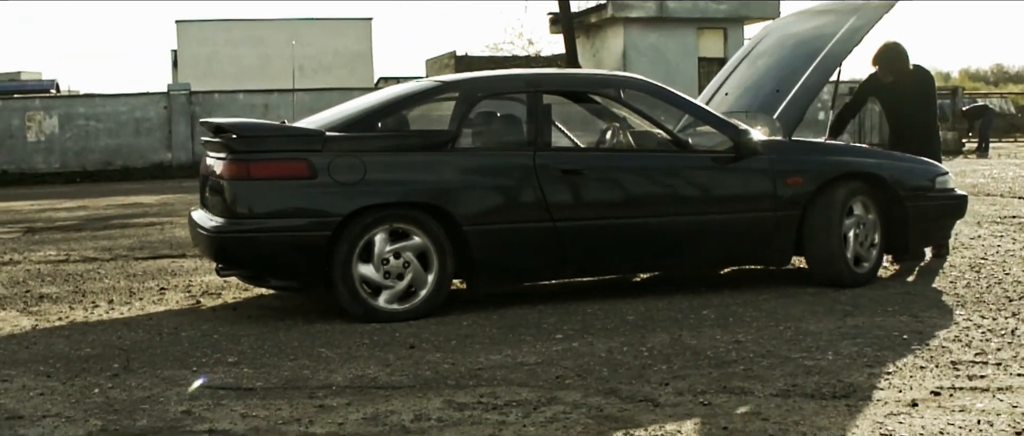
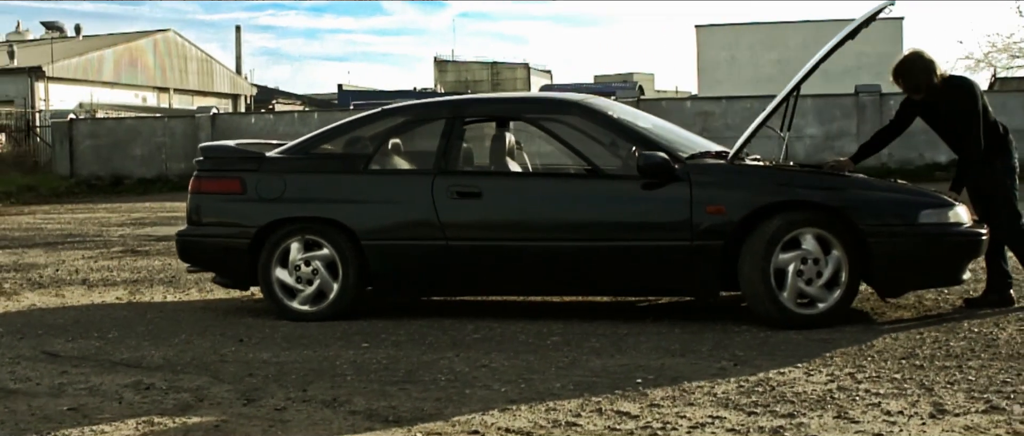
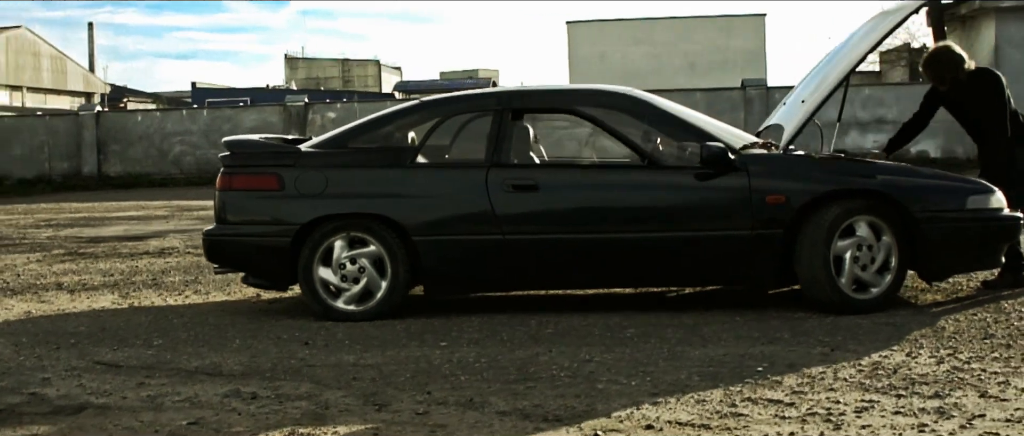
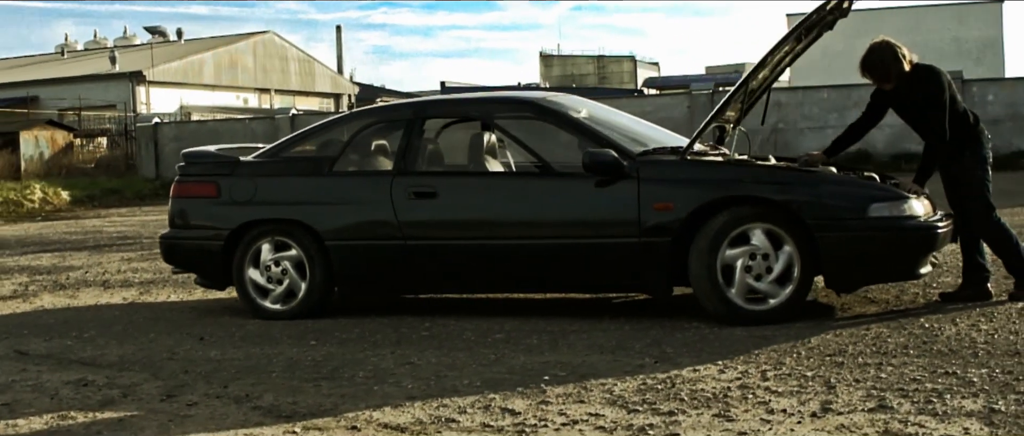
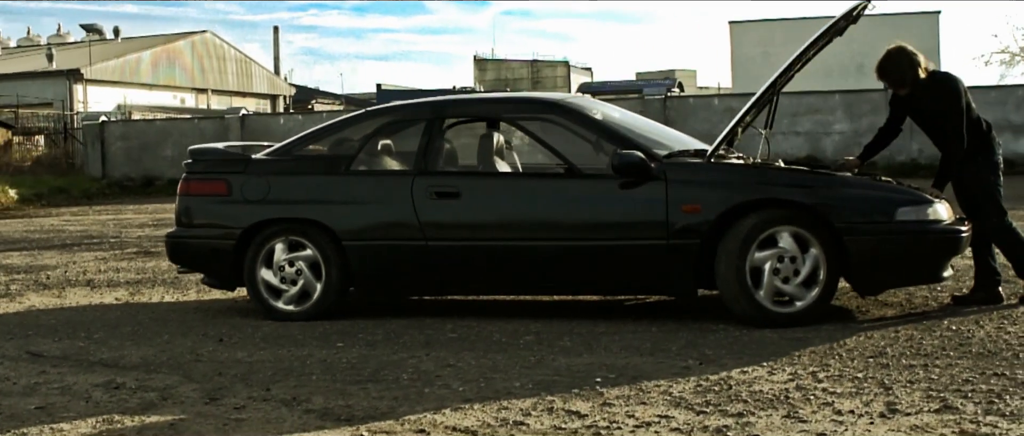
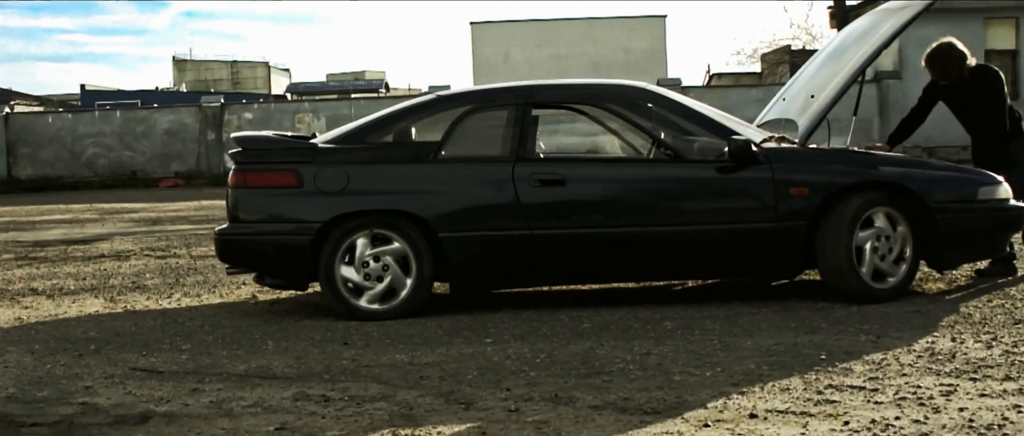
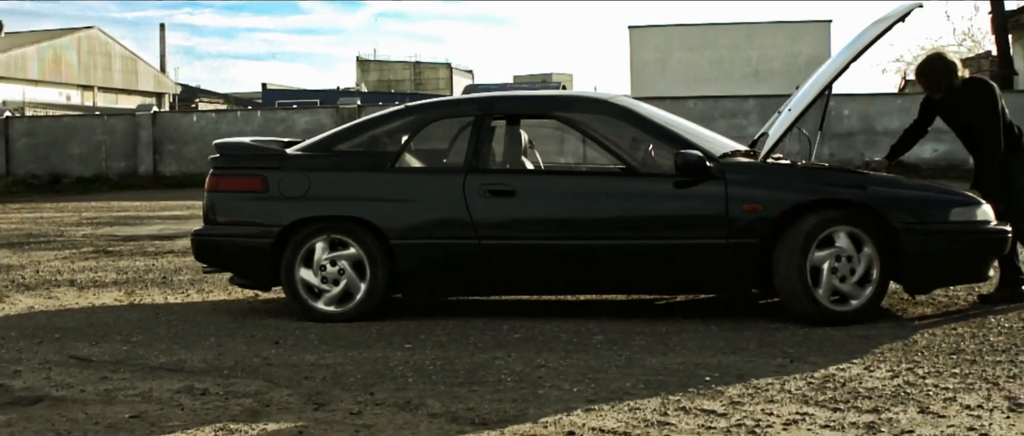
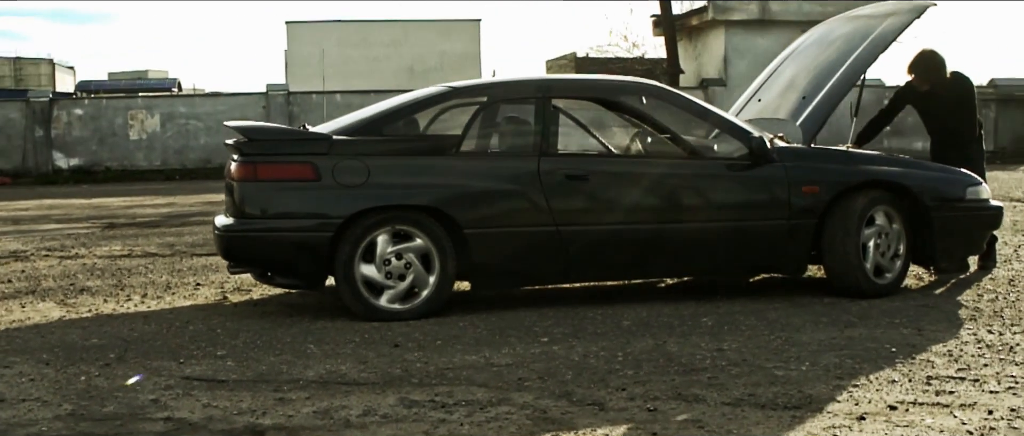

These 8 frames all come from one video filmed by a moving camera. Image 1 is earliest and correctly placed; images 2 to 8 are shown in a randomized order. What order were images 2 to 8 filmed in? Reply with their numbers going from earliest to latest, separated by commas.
8, 6, 3, 7, 2, 5, 4
